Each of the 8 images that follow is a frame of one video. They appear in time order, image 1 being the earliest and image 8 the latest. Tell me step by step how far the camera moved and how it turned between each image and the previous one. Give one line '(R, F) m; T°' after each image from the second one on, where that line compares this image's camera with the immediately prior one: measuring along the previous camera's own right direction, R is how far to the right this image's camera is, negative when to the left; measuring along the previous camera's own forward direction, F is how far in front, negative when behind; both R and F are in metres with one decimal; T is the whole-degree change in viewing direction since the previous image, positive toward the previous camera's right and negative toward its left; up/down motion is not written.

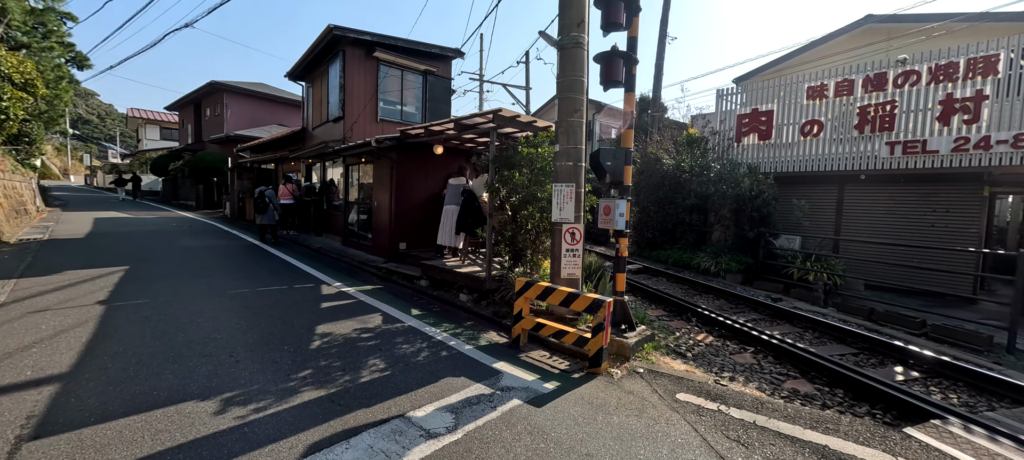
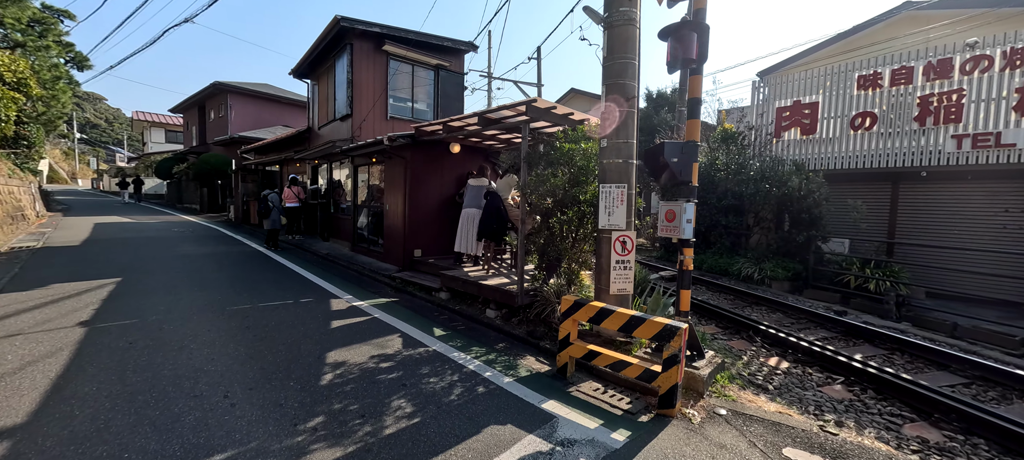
(-0.4, +0.7) m; -1°
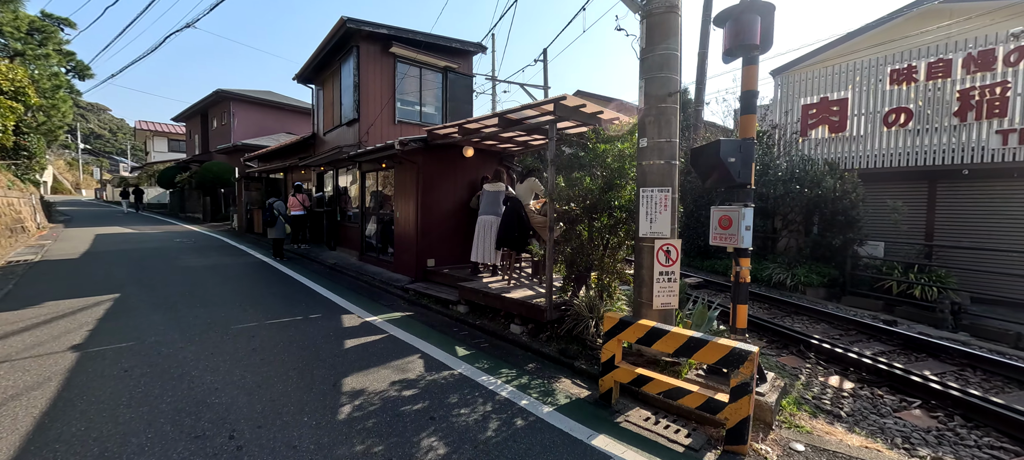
(-0.3, +0.4) m; 0°
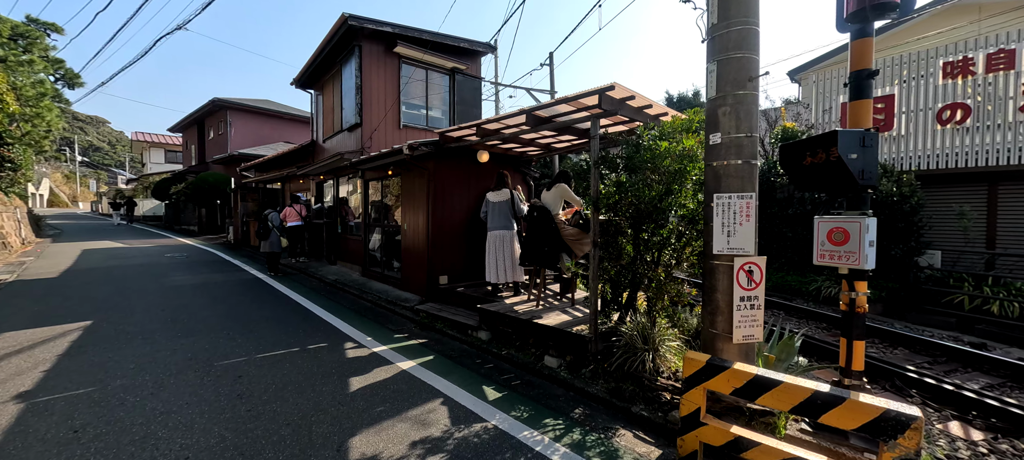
(-0.4, +0.7) m; 0°
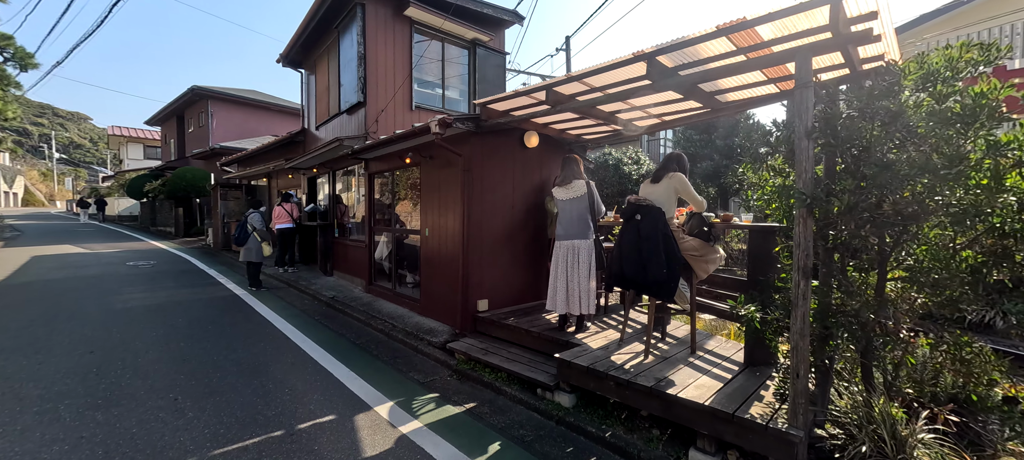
(-0.8, +1.6) m; +1°
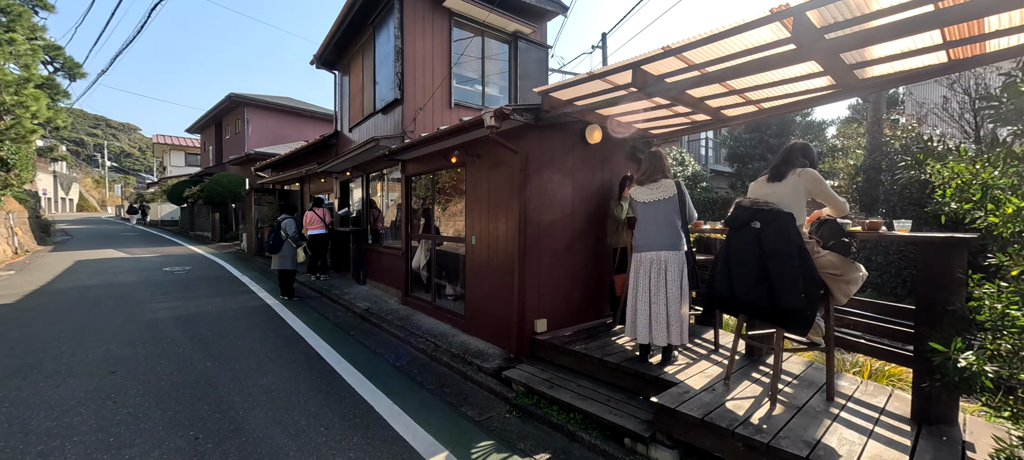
(-0.4, +0.6) m; -3°
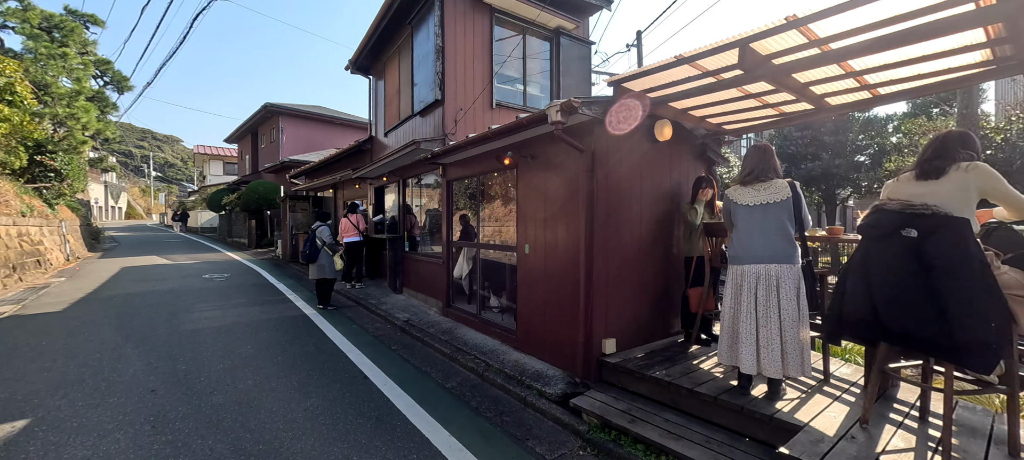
(-0.4, +0.4) m; -3°
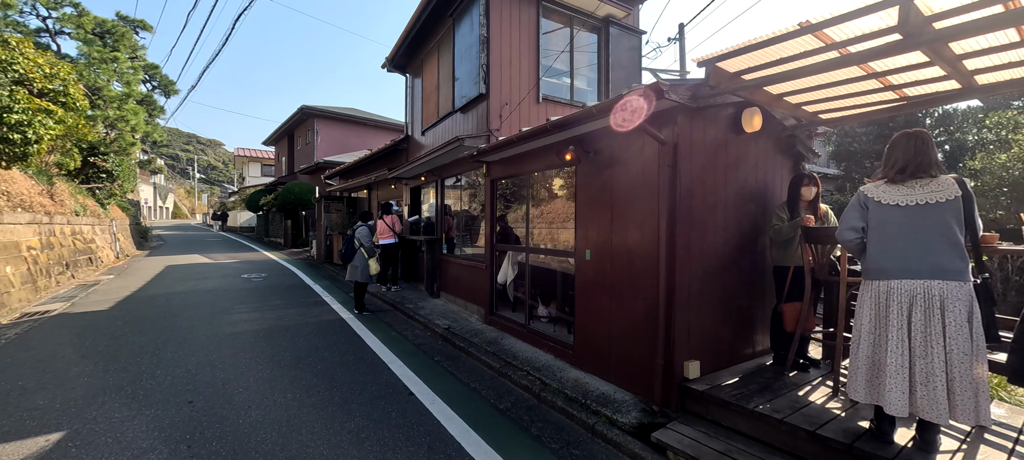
(-0.3, +0.4) m; -4°
